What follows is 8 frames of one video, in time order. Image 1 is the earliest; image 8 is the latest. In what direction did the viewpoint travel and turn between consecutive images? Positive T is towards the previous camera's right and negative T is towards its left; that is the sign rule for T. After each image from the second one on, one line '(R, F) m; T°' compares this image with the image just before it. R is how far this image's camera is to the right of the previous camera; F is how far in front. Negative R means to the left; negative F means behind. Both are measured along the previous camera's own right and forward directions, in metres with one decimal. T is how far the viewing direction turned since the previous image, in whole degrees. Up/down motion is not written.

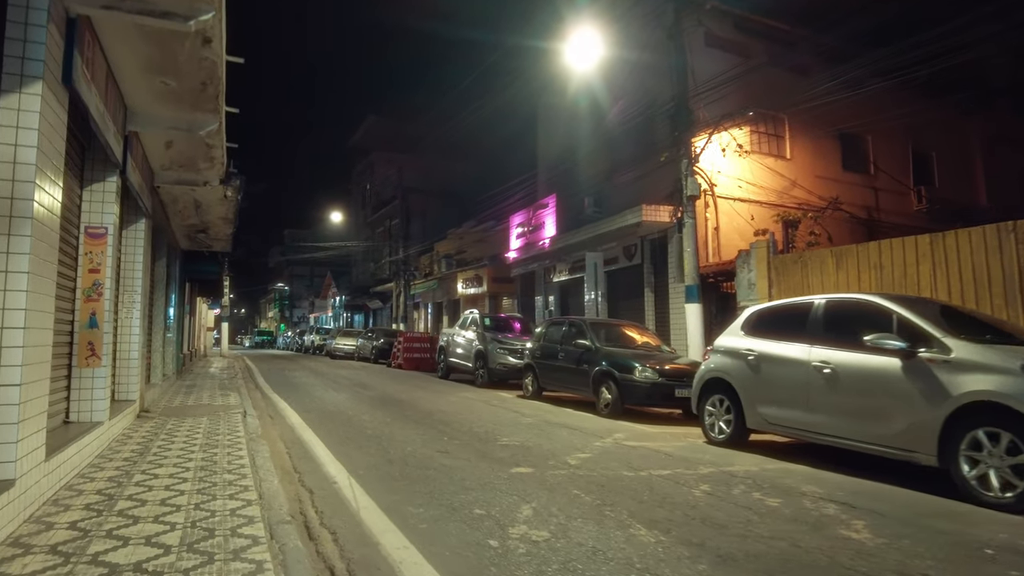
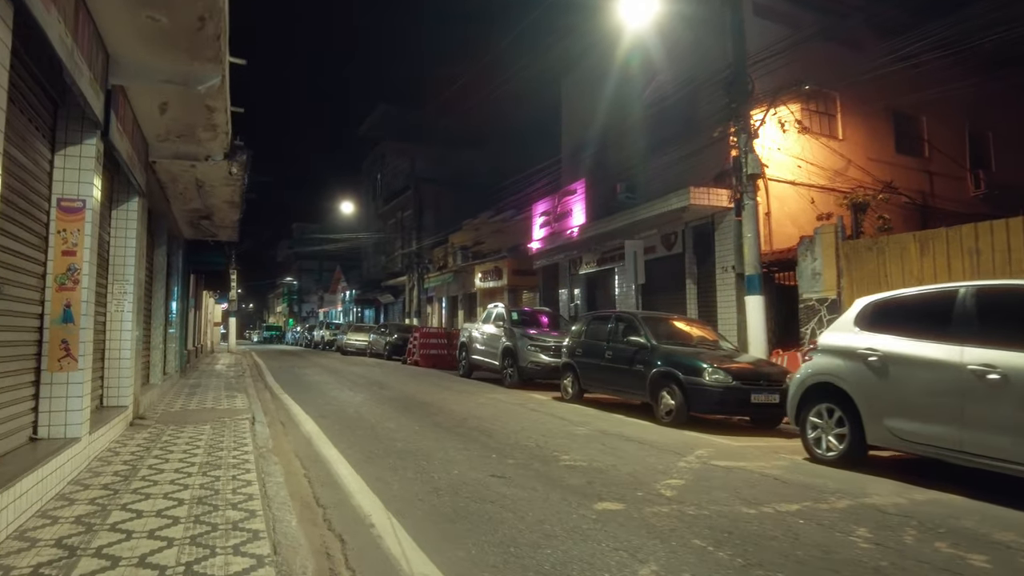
(-0.5, +1.4) m; -1°
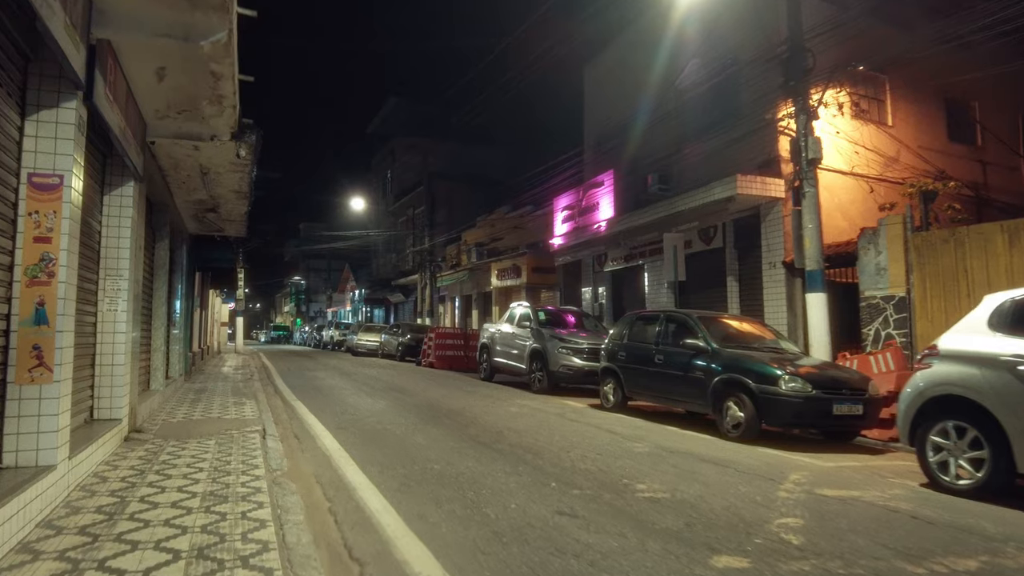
(-0.4, +1.1) m; 0°
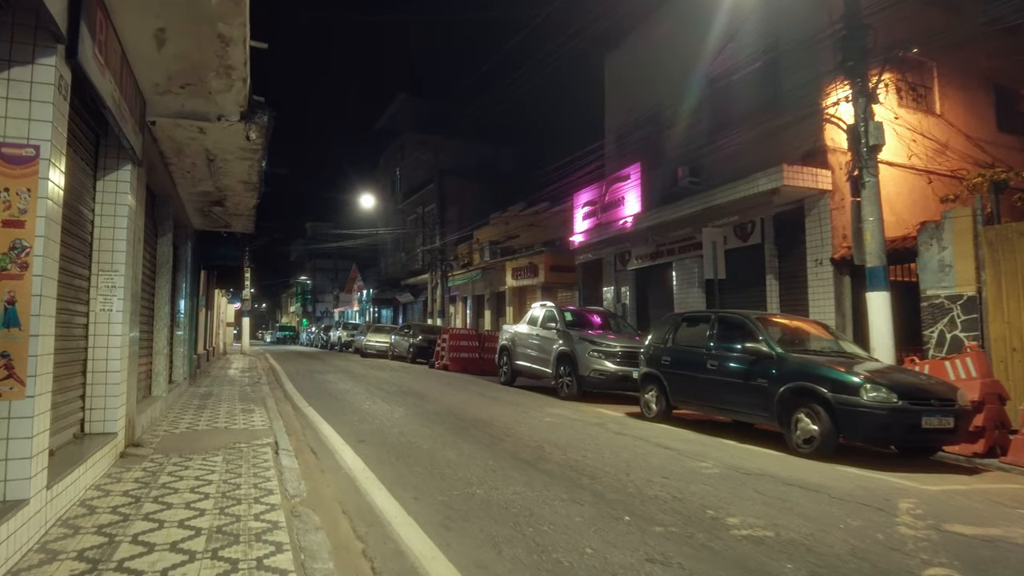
(-0.4, +0.9) m; 0°
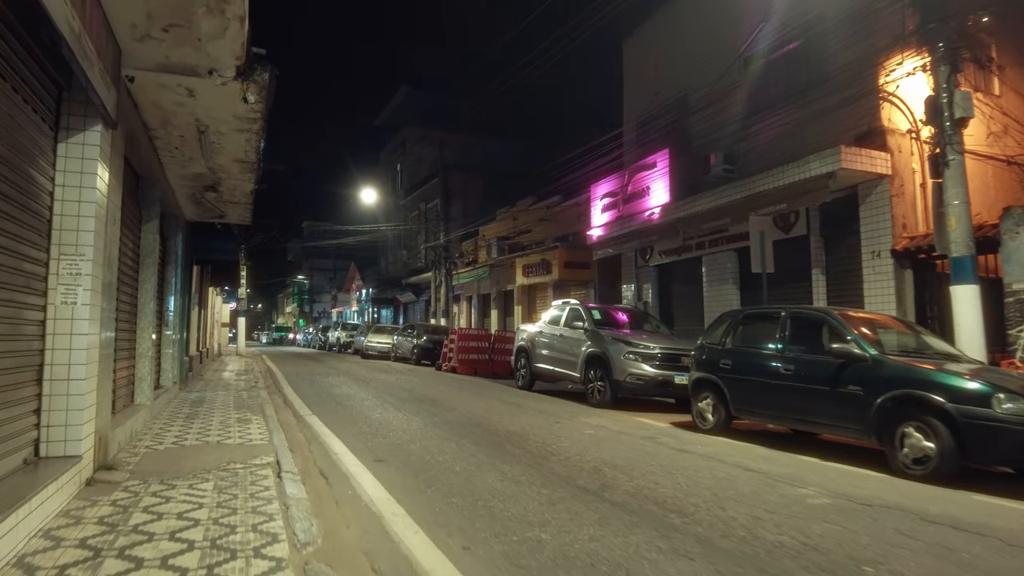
(-0.5, +1.2) m; 0°
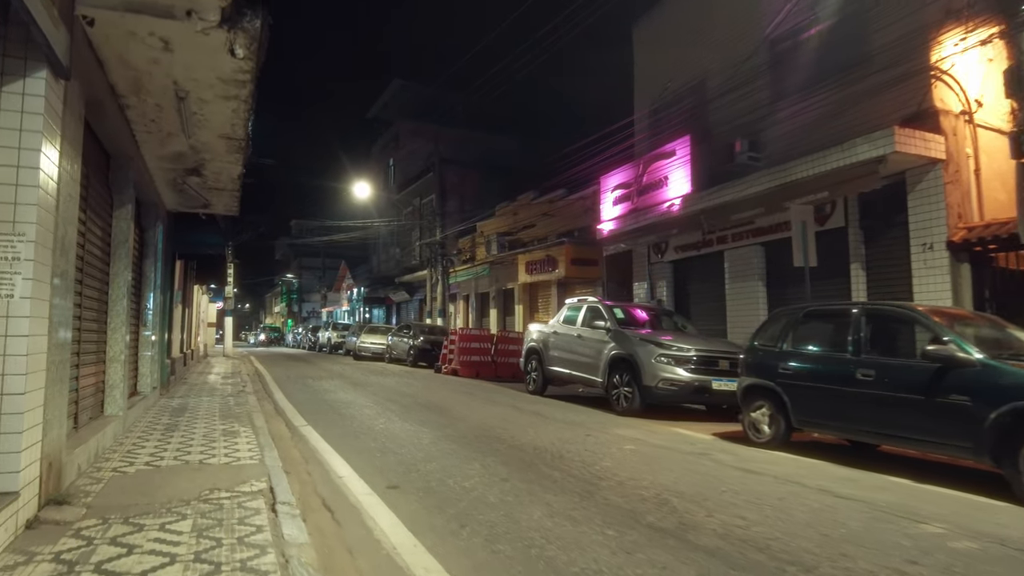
(-0.4, +1.1) m; +1°
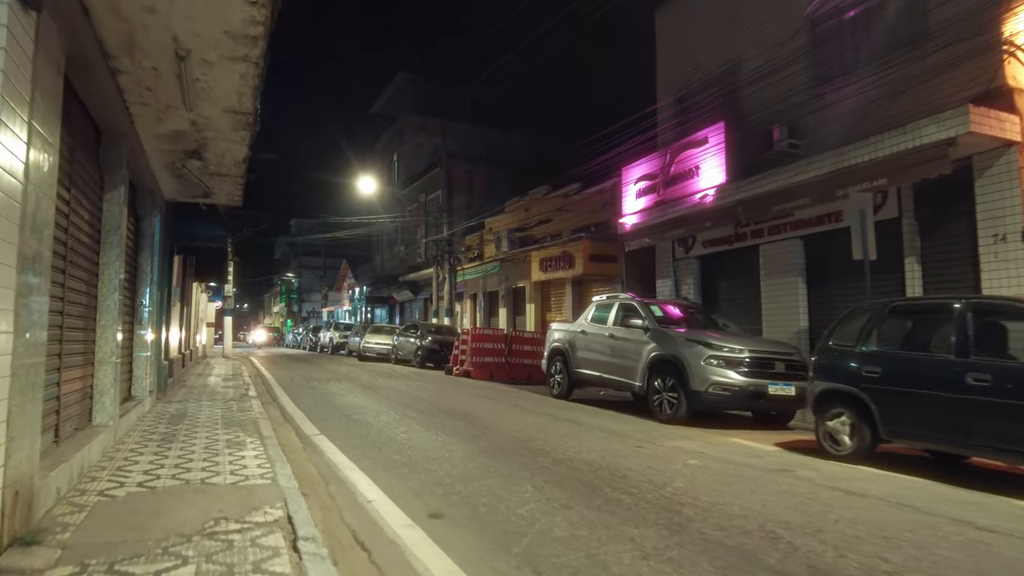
(-0.5, +0.9) m; 0°
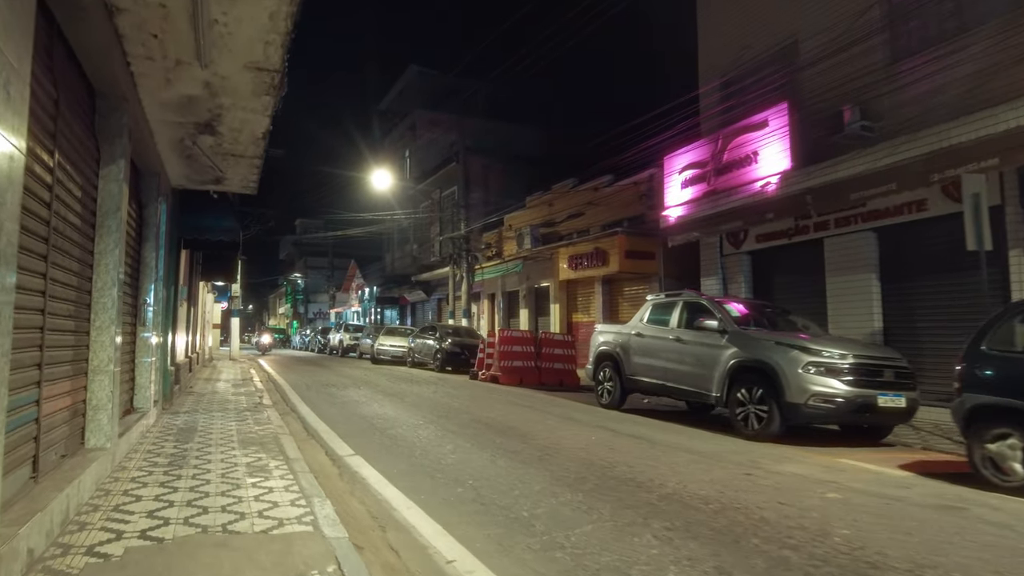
(-0.7, +1.3) m; 0°
